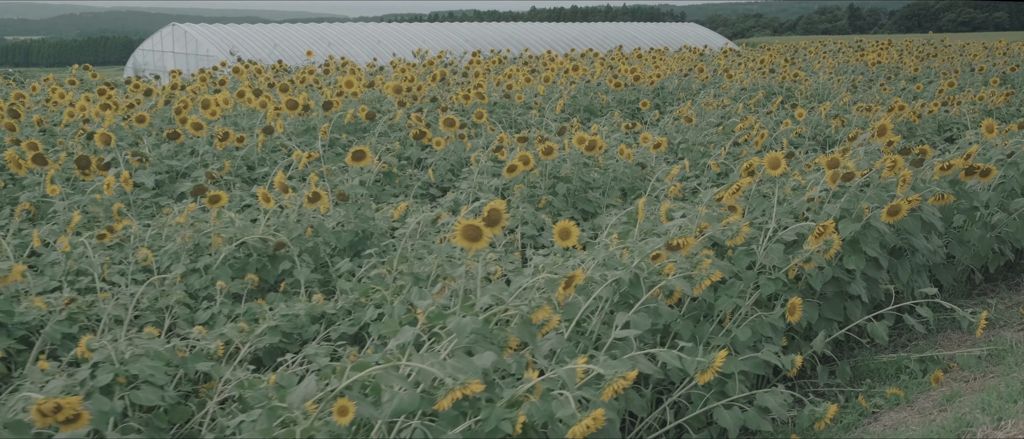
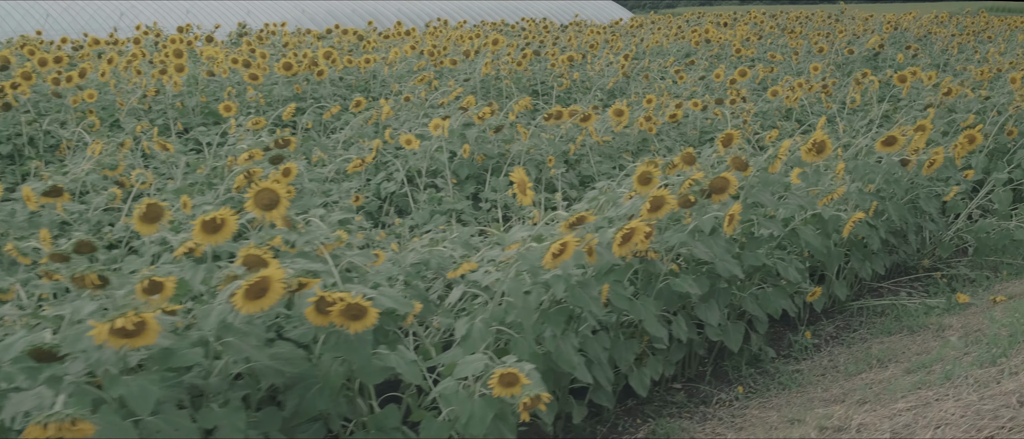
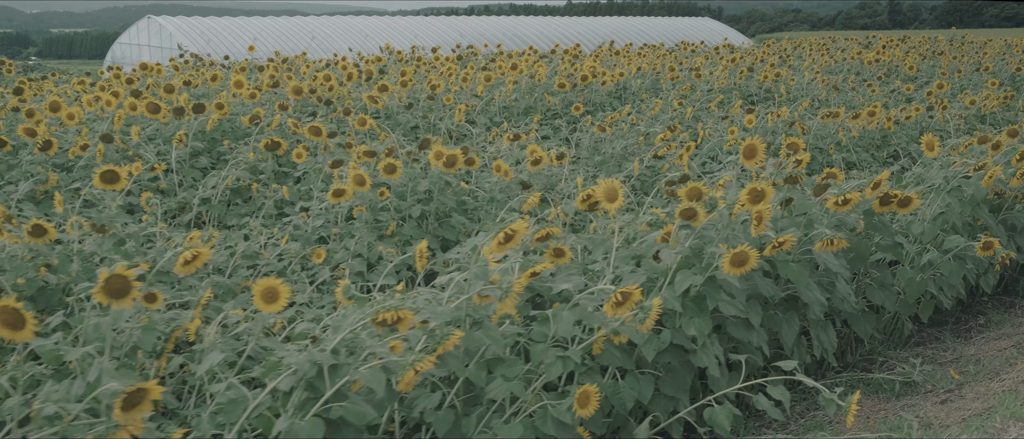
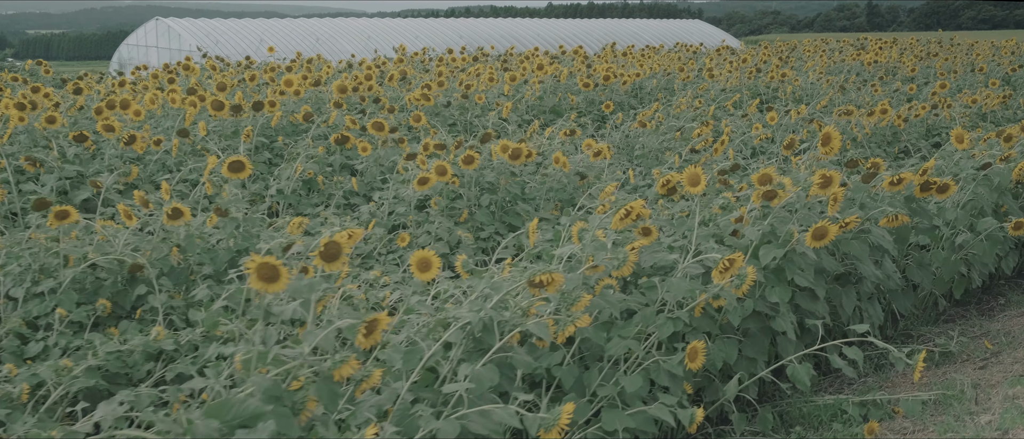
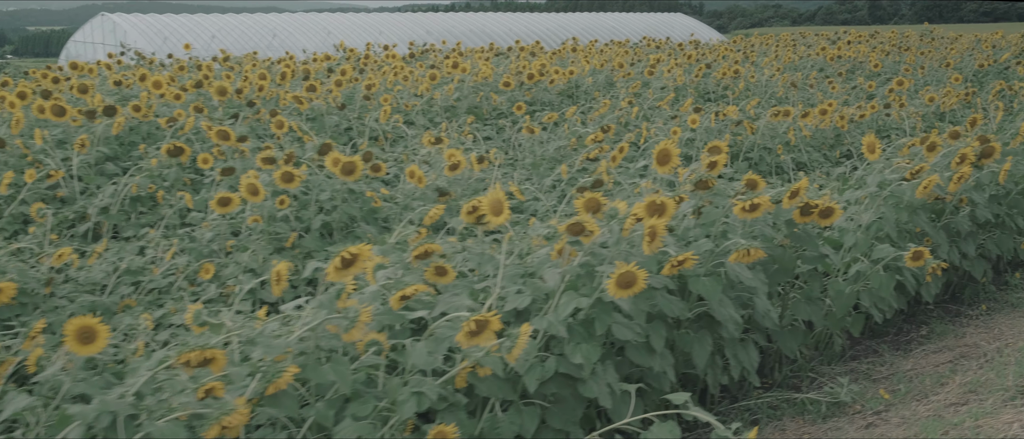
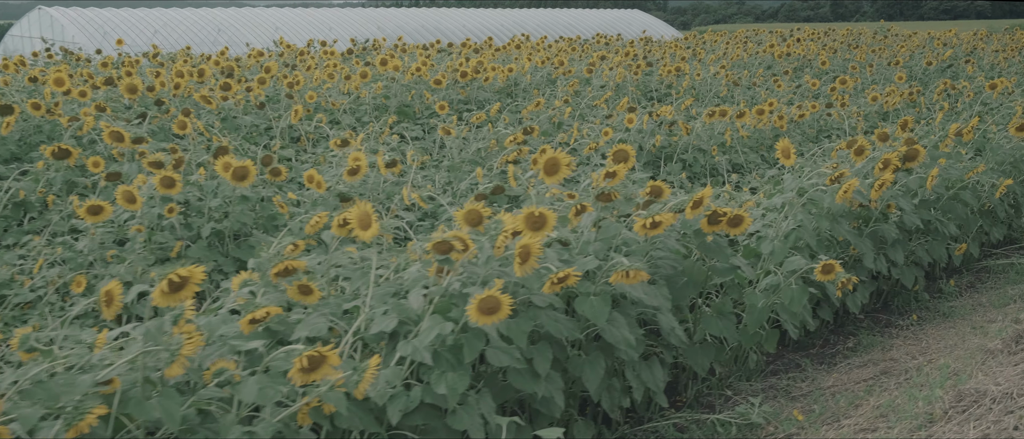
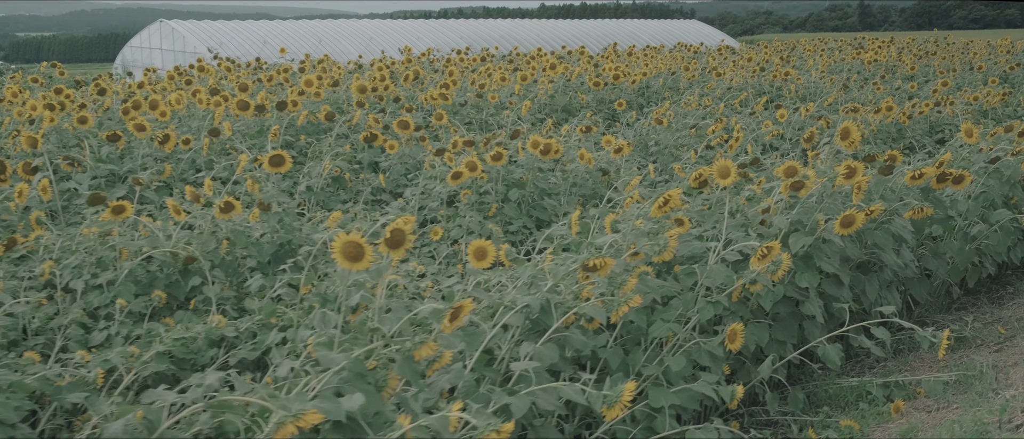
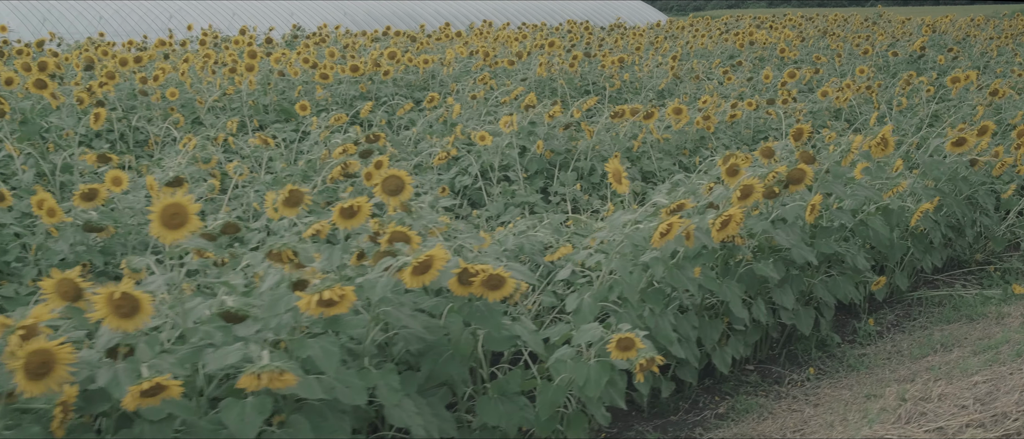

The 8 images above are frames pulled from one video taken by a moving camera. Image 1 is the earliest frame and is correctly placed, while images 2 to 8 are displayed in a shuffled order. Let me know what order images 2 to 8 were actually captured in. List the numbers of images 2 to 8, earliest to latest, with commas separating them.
7, 4, 3, 5, 6, 8, 2
